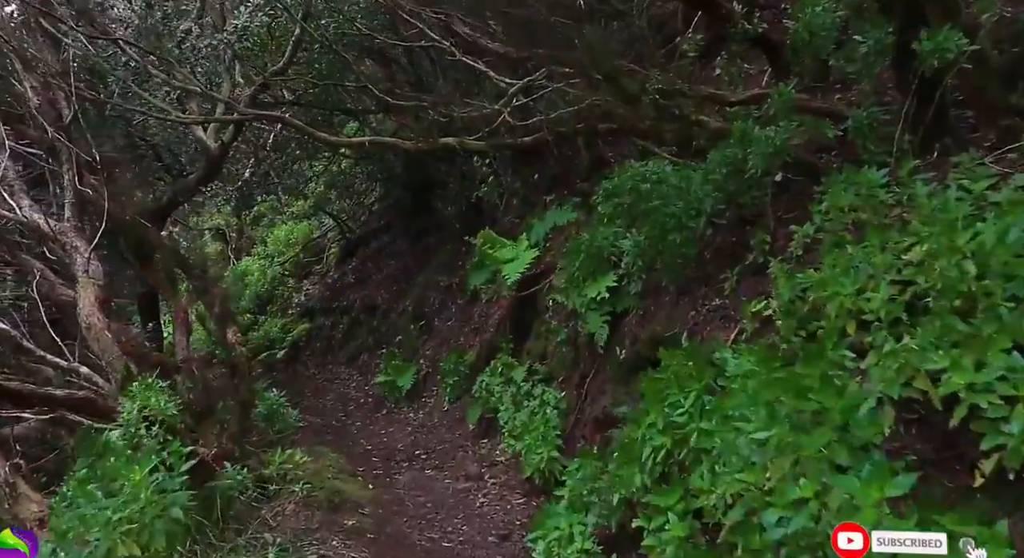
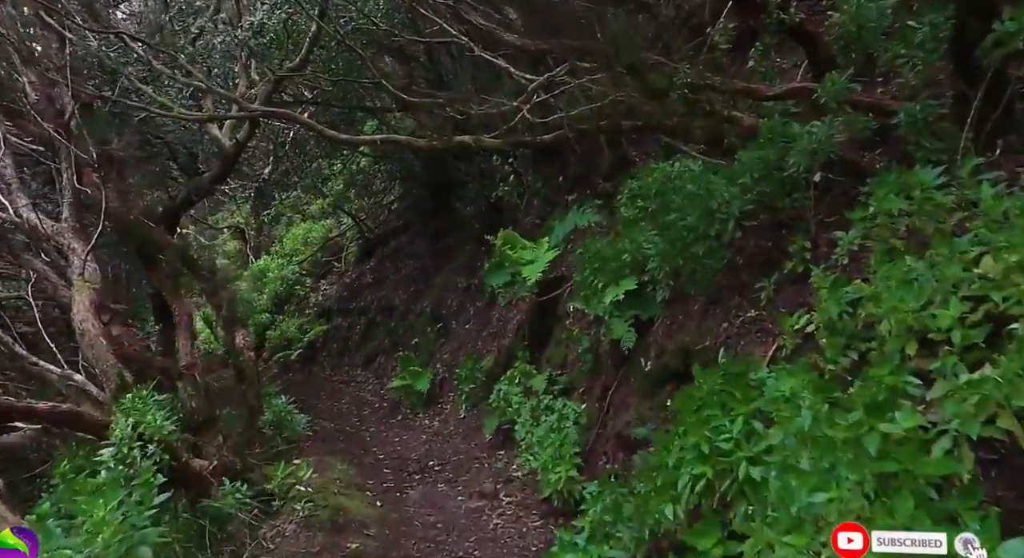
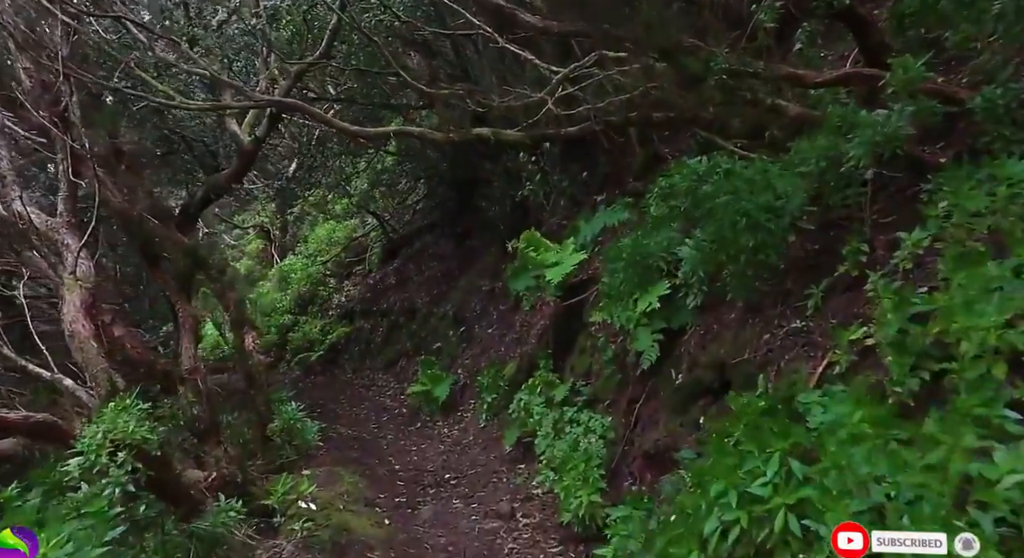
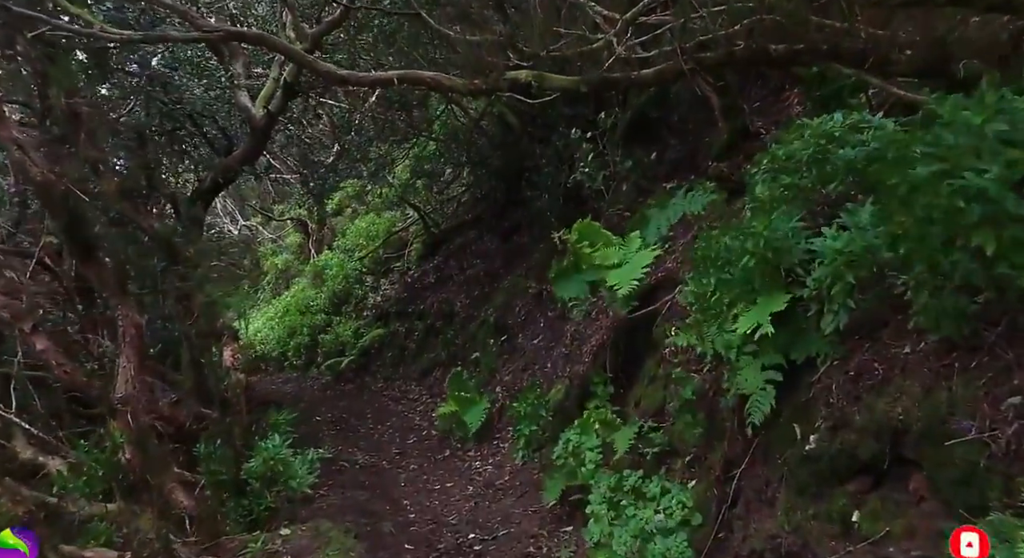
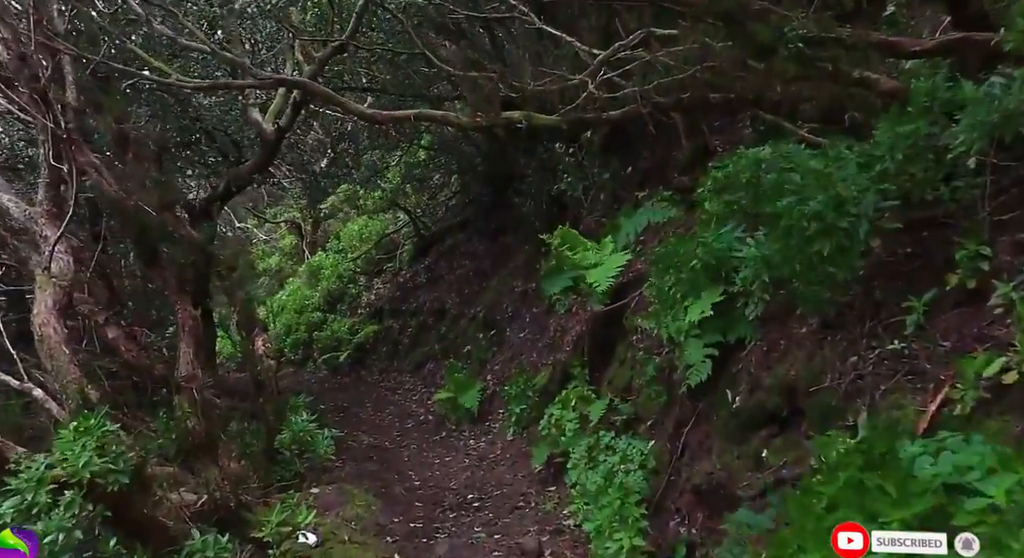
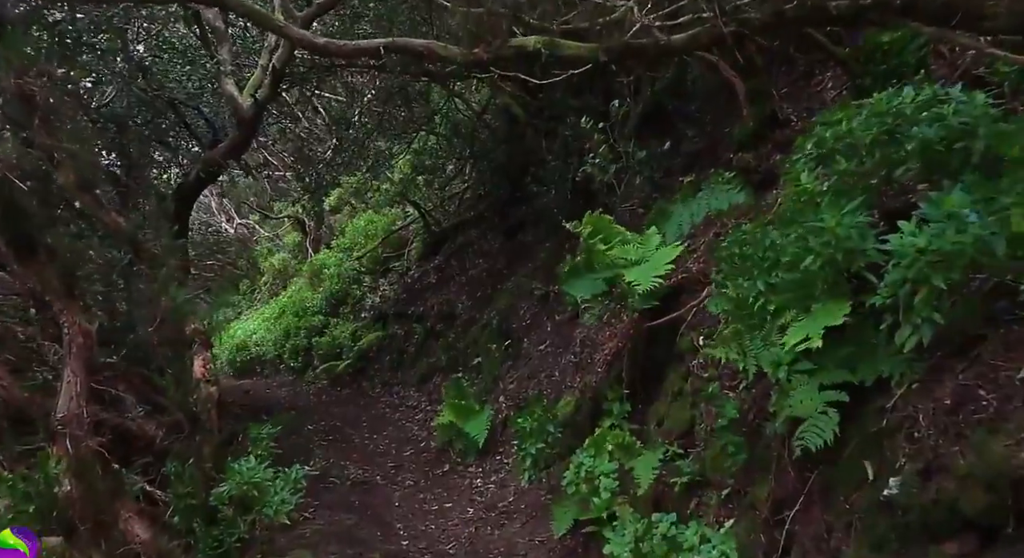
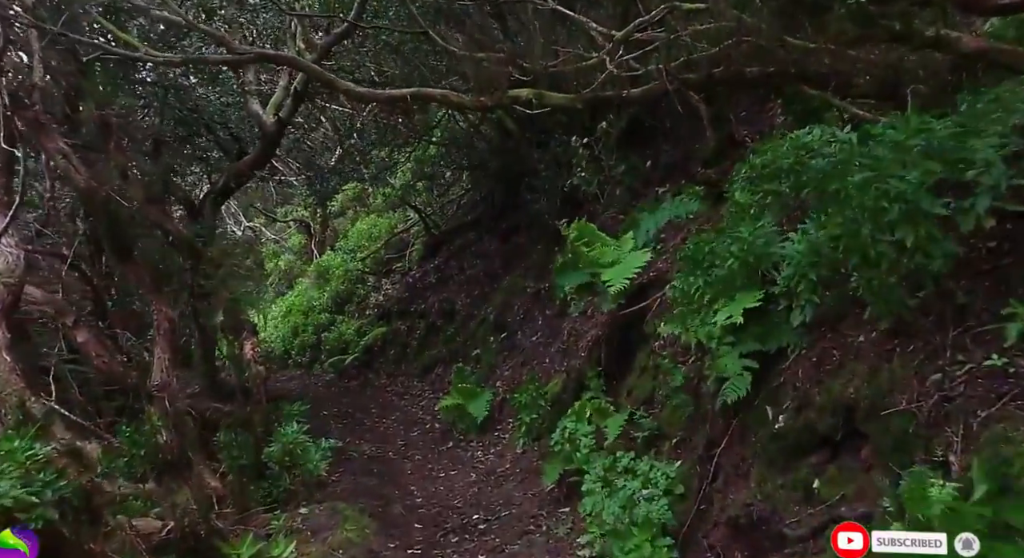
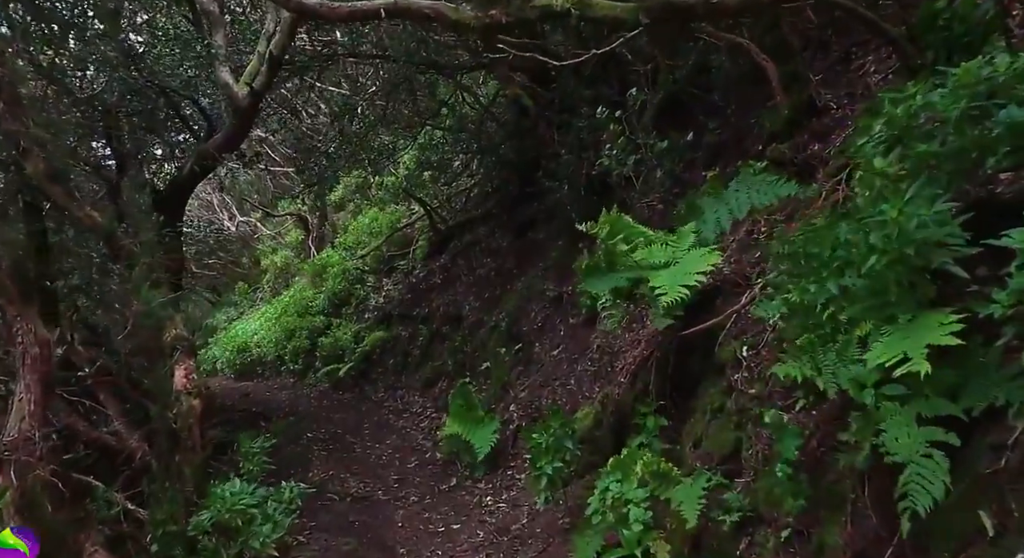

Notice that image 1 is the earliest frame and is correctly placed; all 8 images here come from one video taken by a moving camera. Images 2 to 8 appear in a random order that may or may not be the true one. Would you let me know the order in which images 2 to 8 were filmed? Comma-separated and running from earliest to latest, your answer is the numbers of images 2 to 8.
2, 3, 5, 7, 4, 6, 8
